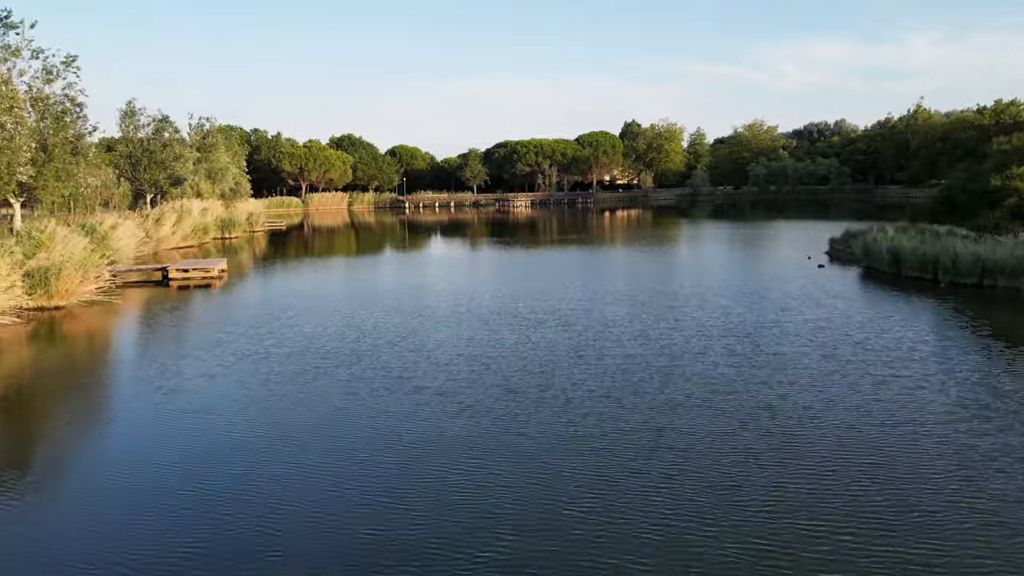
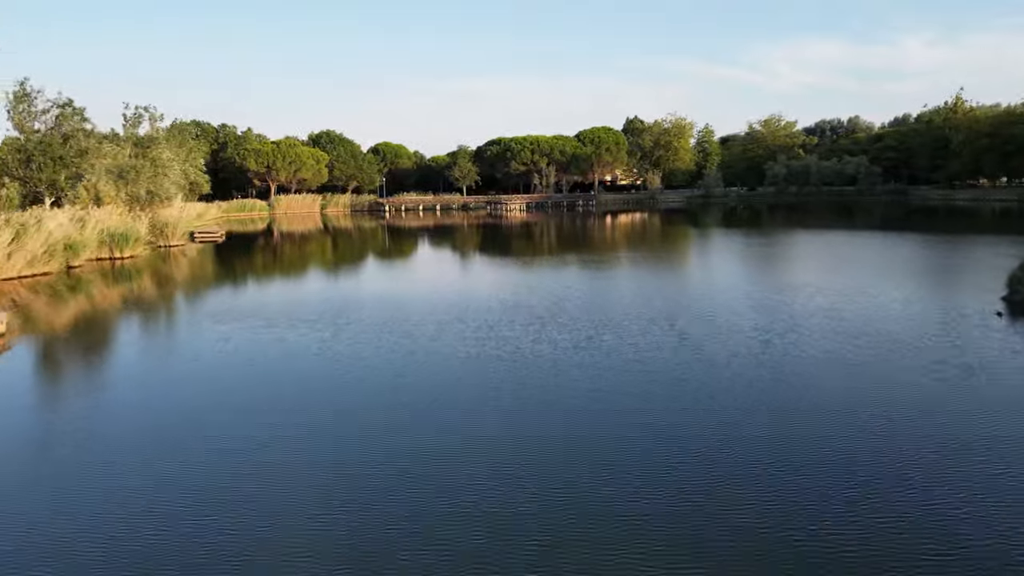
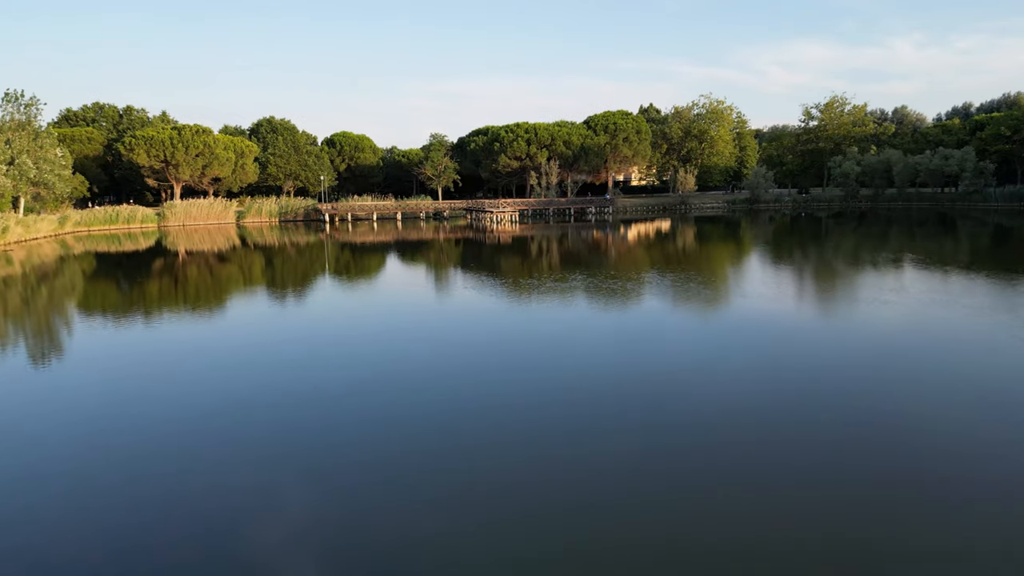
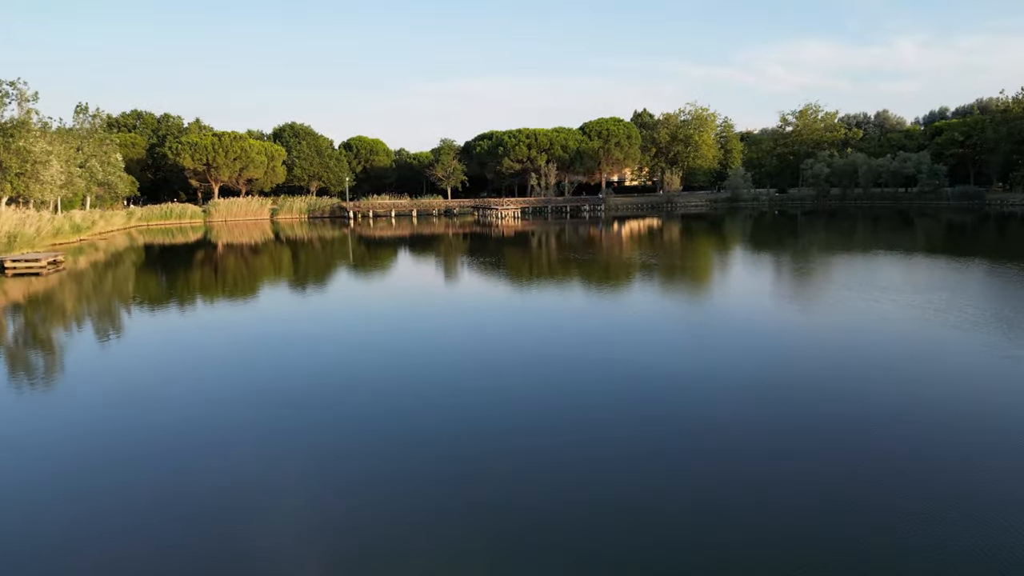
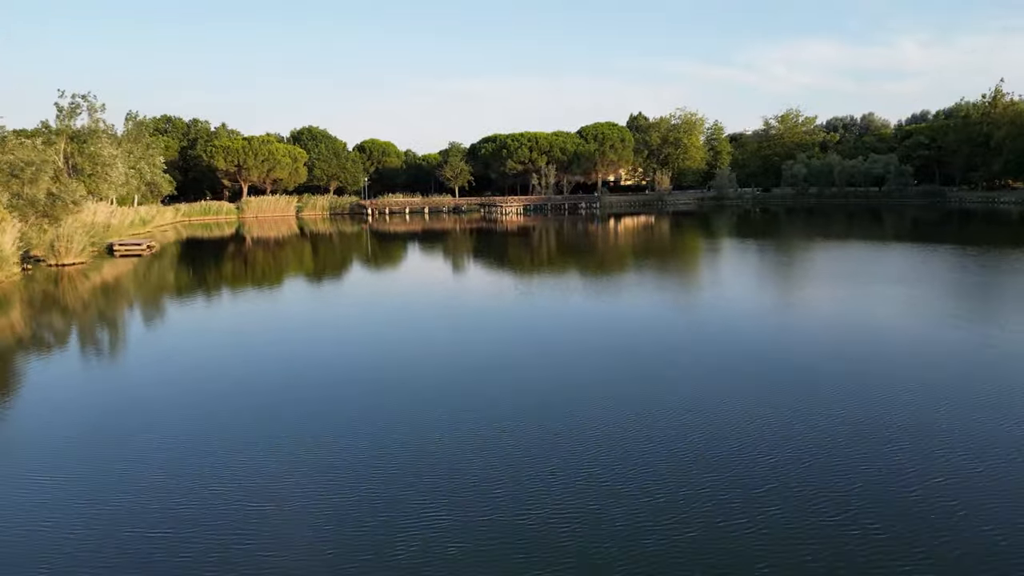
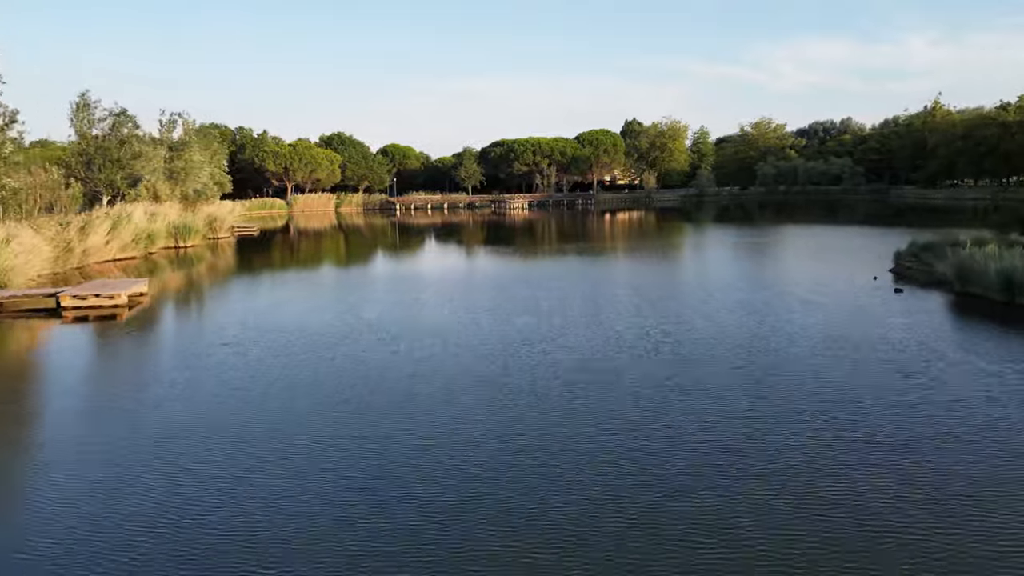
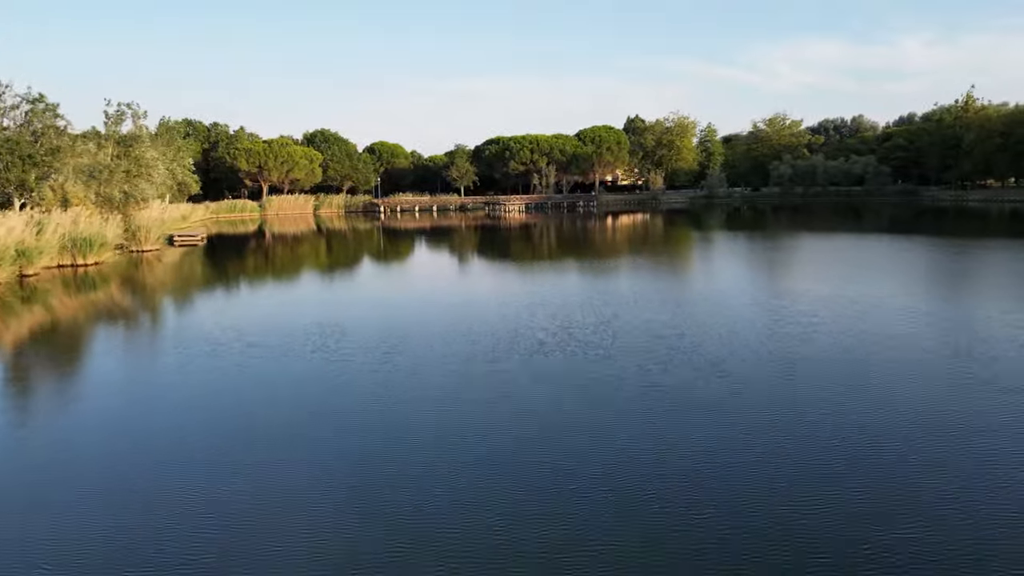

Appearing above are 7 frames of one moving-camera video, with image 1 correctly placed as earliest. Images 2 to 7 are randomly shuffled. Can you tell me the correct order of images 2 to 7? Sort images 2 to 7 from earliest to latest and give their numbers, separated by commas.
6, 2, 7, 5, 4, 3
